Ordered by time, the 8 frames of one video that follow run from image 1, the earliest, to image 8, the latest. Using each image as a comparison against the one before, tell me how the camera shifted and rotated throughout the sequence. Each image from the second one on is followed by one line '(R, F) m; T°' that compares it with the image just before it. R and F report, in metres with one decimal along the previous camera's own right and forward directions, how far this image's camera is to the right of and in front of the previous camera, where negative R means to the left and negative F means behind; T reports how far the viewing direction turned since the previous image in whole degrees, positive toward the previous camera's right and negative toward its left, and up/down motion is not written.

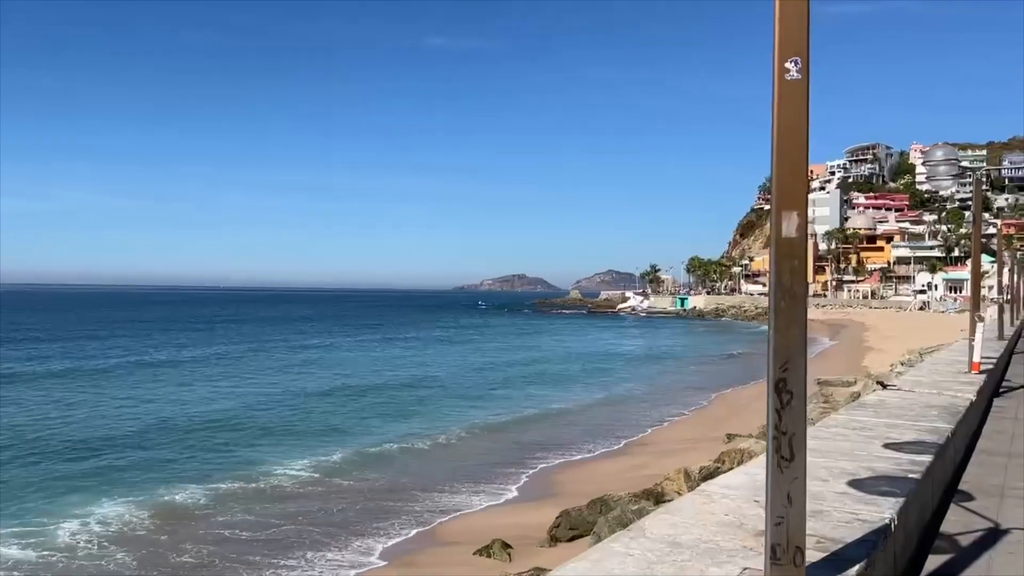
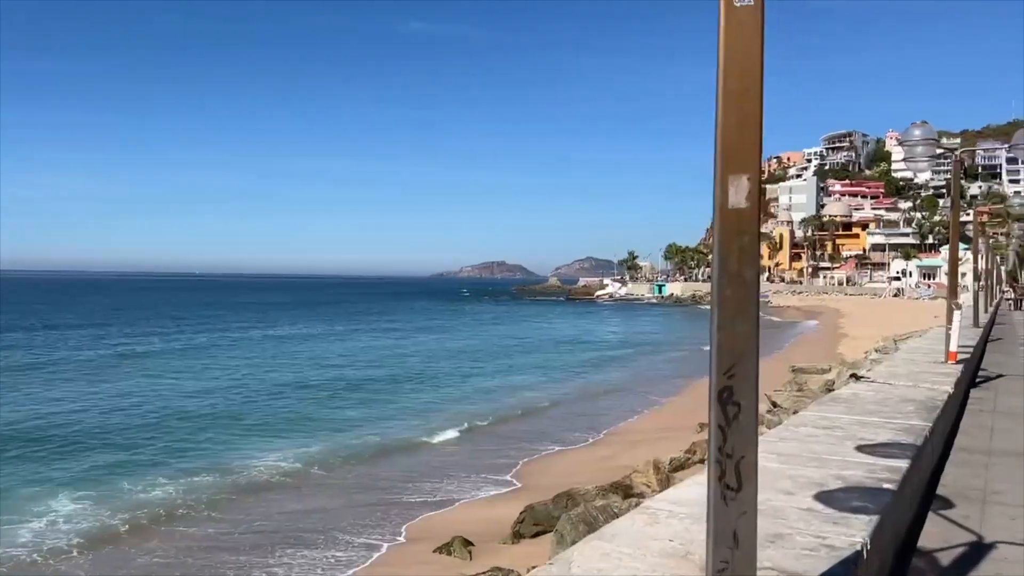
(+0.2, +0.4) m; +2°
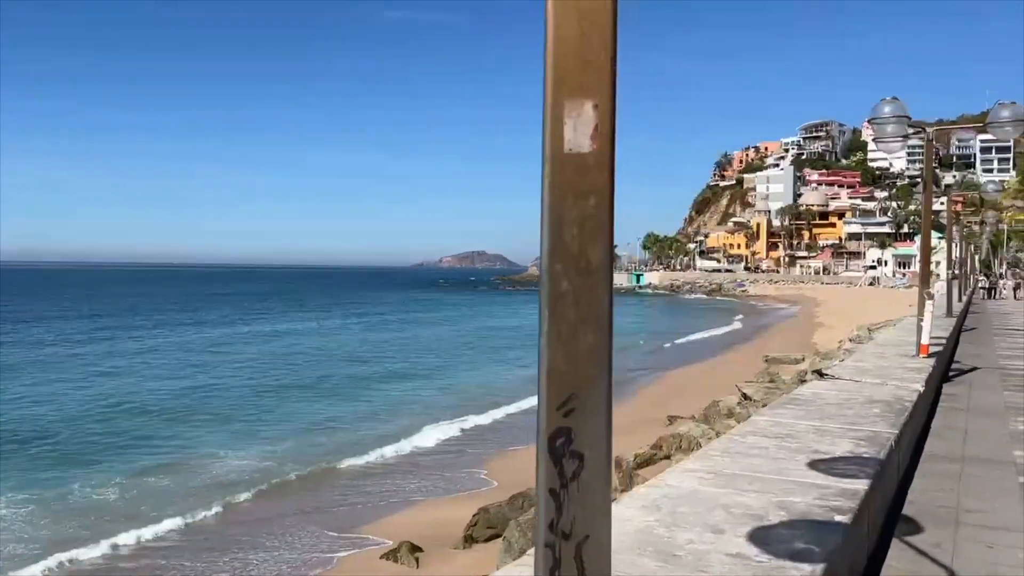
(+0.4, +0.6) m; +1°
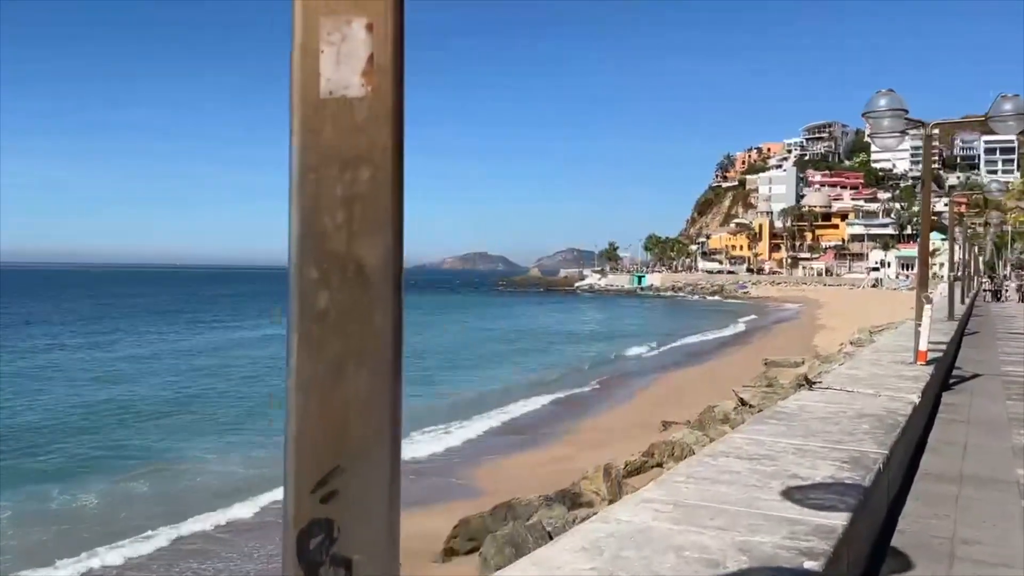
(+0.2, +0.4) m; 0°
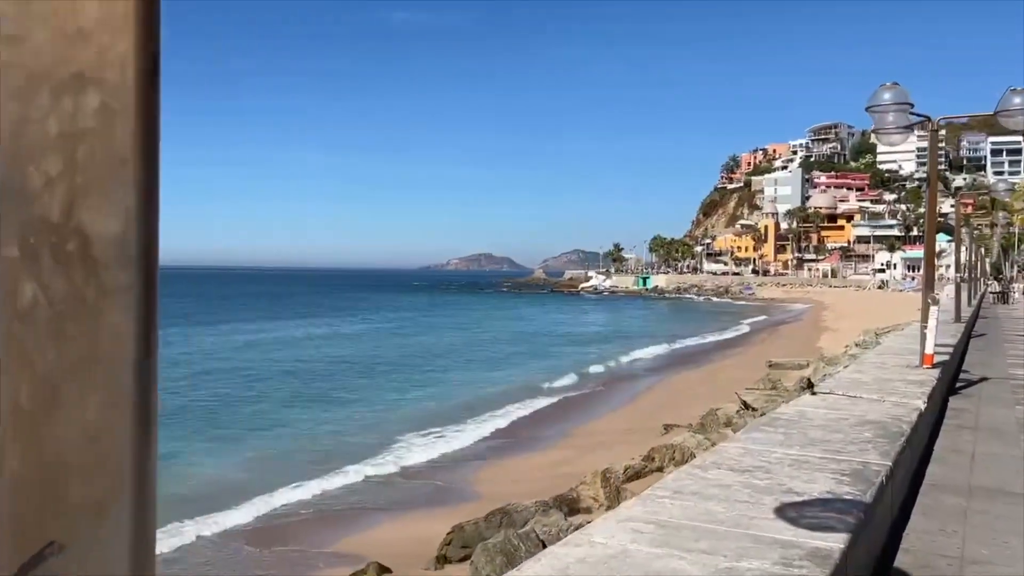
(+0.1, +0.2) m; 0°
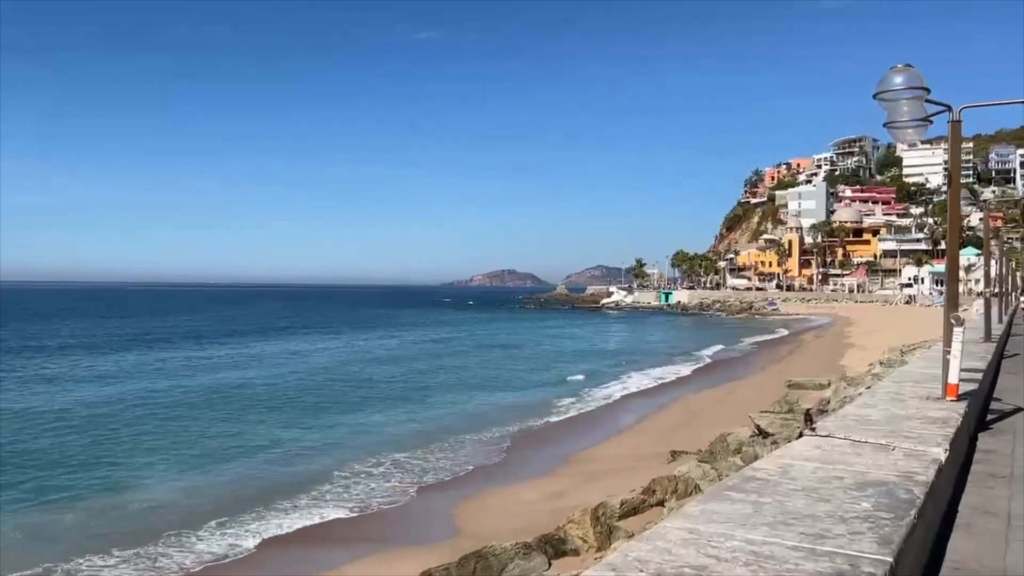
(+0.5, +0.8) m; -2°
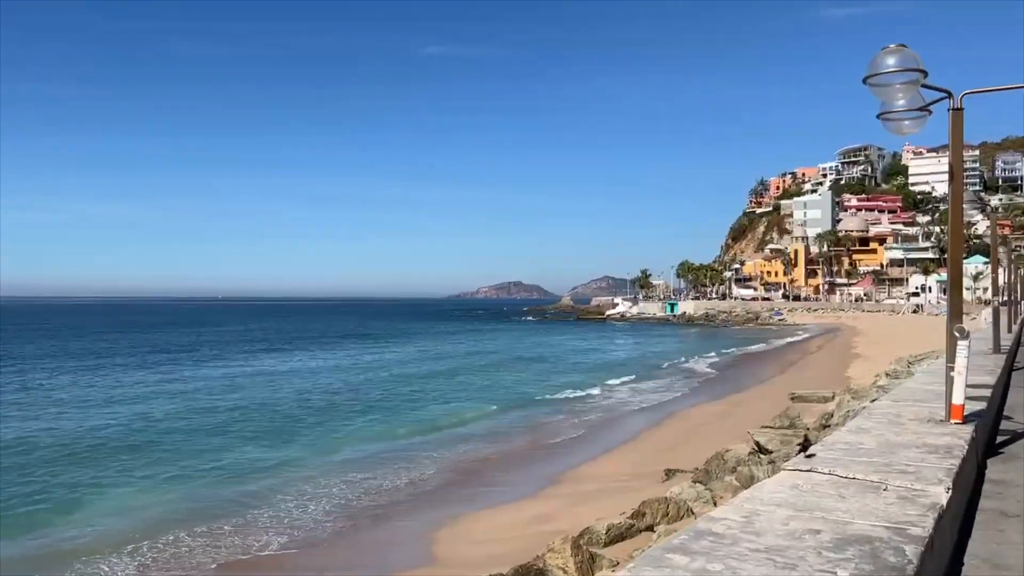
(+0.4, +0.6) m; 0°
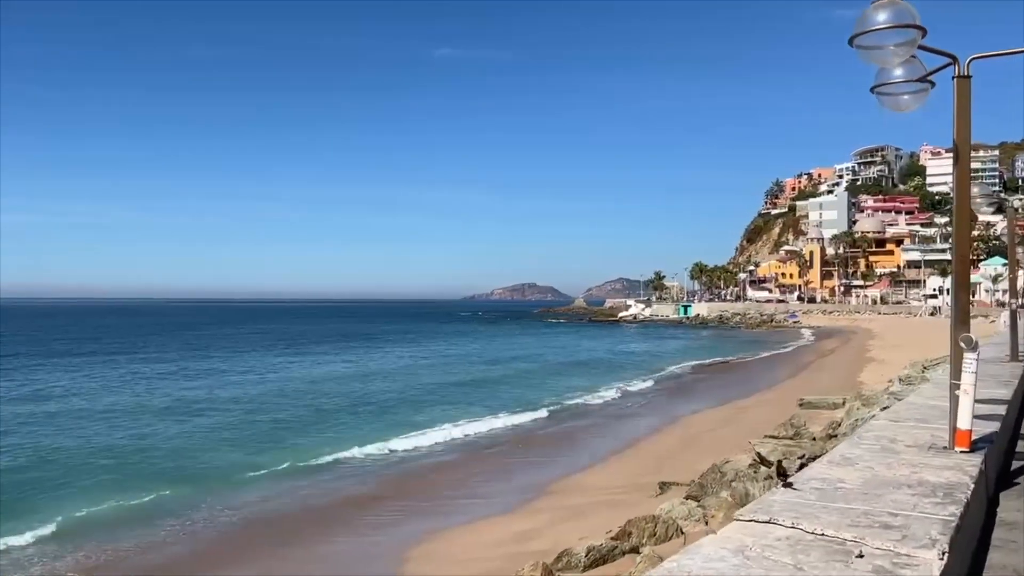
(+0.5, +0.7) m; -1°
